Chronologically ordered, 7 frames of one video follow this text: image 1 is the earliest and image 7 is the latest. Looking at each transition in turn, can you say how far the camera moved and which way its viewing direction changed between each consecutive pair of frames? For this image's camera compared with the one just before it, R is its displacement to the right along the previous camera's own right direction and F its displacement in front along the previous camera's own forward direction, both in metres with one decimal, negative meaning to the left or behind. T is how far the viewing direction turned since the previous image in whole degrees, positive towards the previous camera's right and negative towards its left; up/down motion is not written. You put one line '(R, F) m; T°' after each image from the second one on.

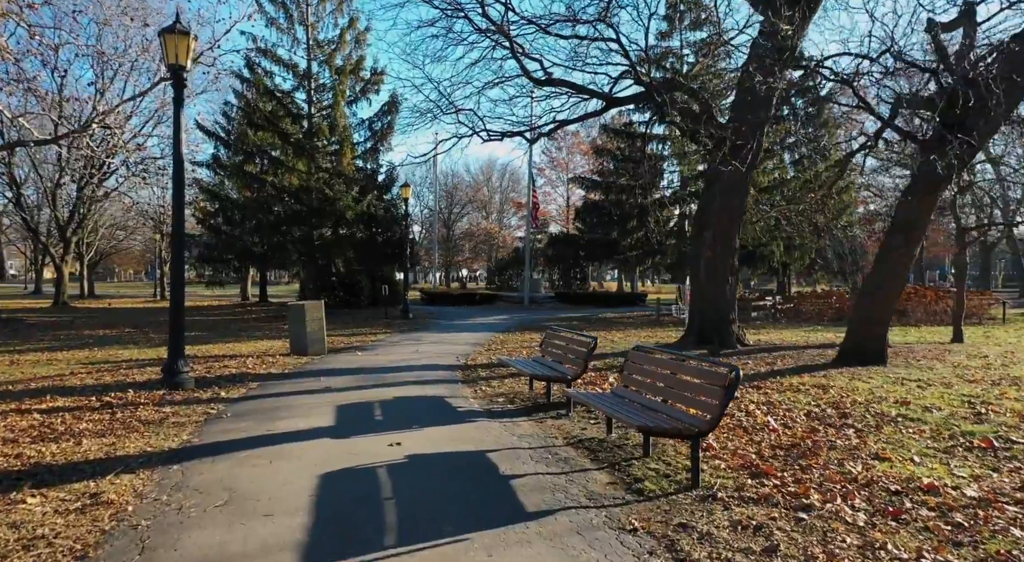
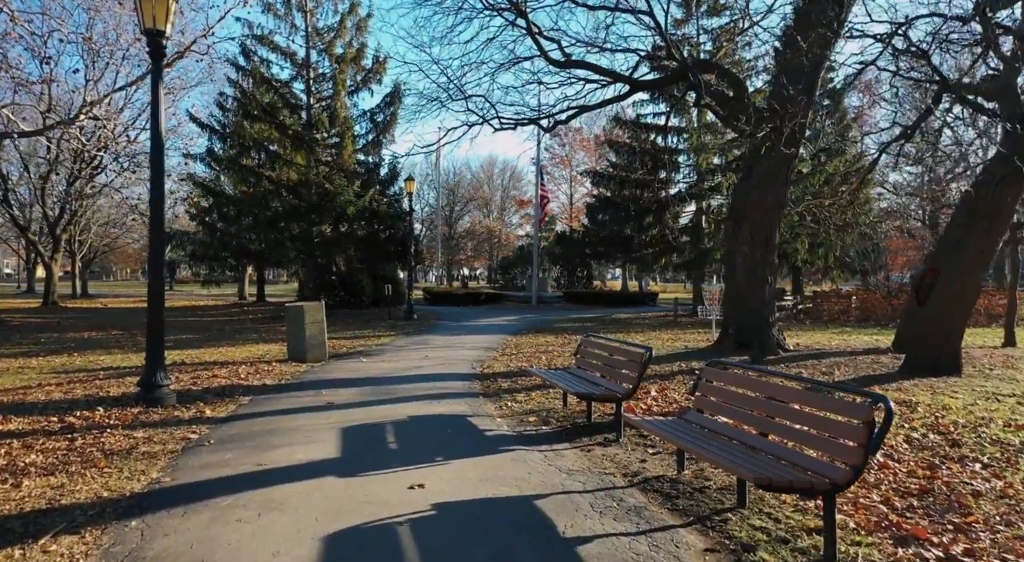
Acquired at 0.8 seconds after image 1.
(-0.3, +1.1) m; 0°
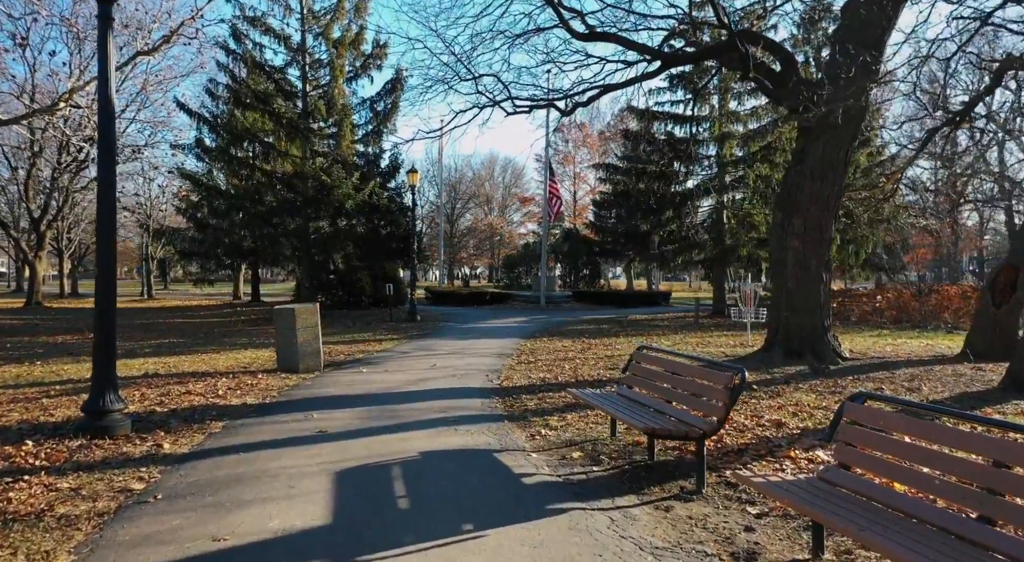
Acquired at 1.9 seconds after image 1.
(-0.3, +1.4) m; 0°
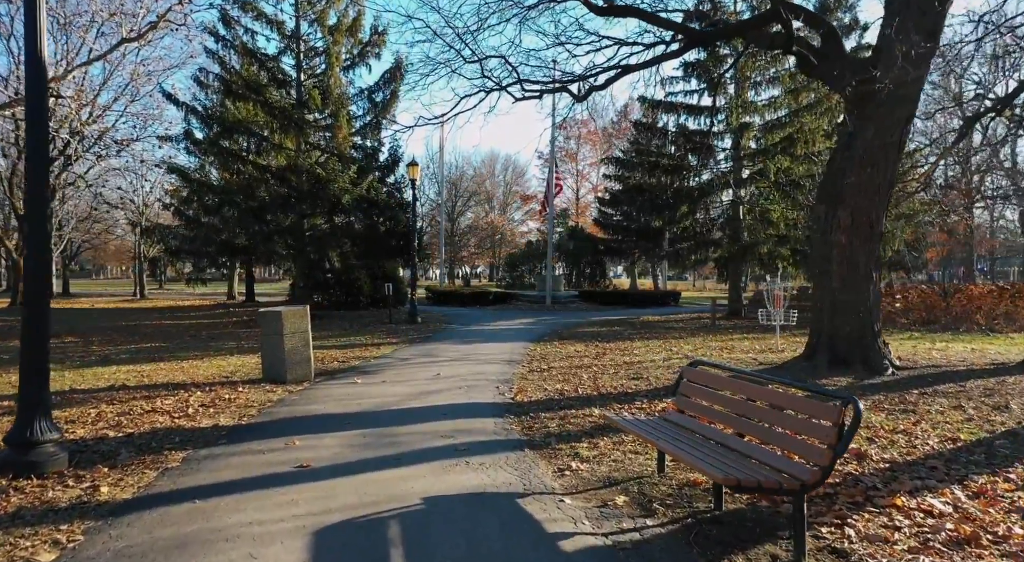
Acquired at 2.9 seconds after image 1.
(-0.2, +1.1) m; 0°
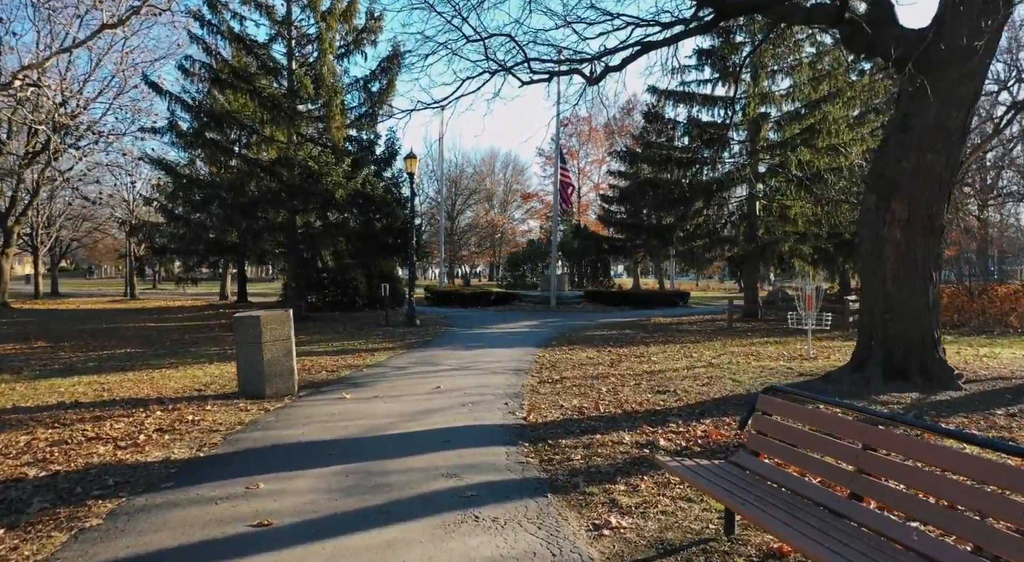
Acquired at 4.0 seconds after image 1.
(-0.1, +1.1) m; 0°
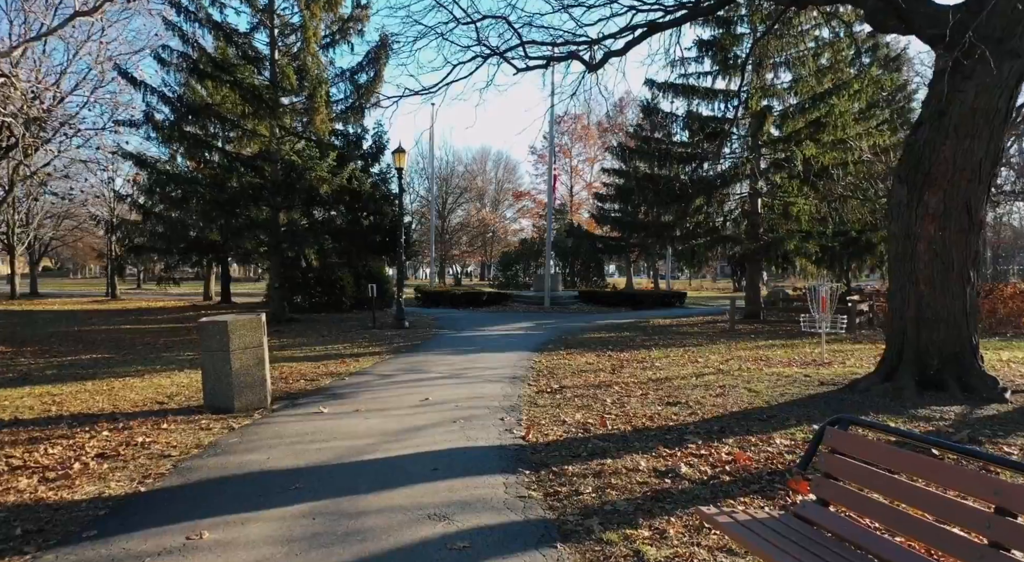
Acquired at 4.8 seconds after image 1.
(-0.1, +0.8) m; +1°
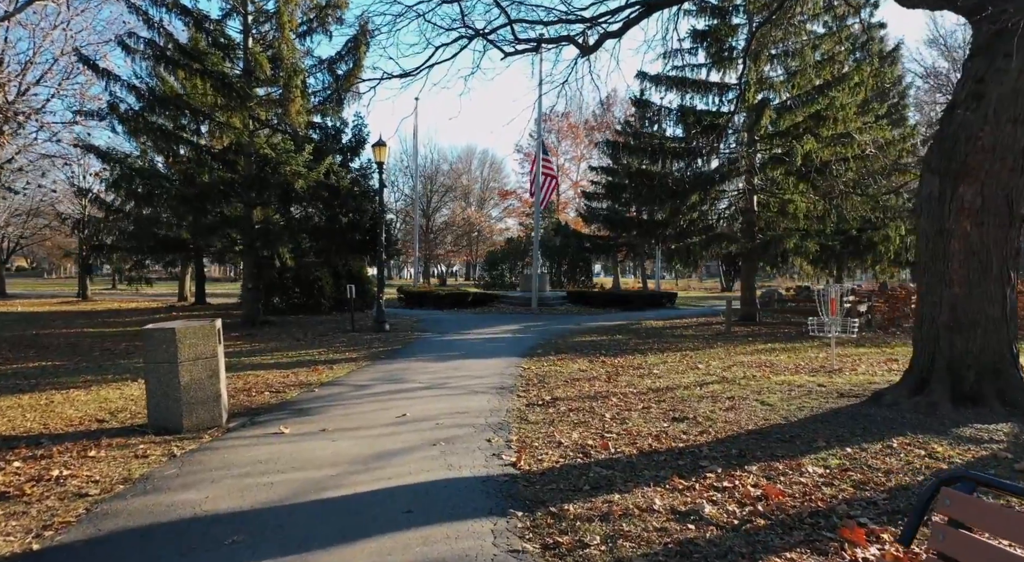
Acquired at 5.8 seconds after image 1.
(0.0, +0.9) m; +1°
